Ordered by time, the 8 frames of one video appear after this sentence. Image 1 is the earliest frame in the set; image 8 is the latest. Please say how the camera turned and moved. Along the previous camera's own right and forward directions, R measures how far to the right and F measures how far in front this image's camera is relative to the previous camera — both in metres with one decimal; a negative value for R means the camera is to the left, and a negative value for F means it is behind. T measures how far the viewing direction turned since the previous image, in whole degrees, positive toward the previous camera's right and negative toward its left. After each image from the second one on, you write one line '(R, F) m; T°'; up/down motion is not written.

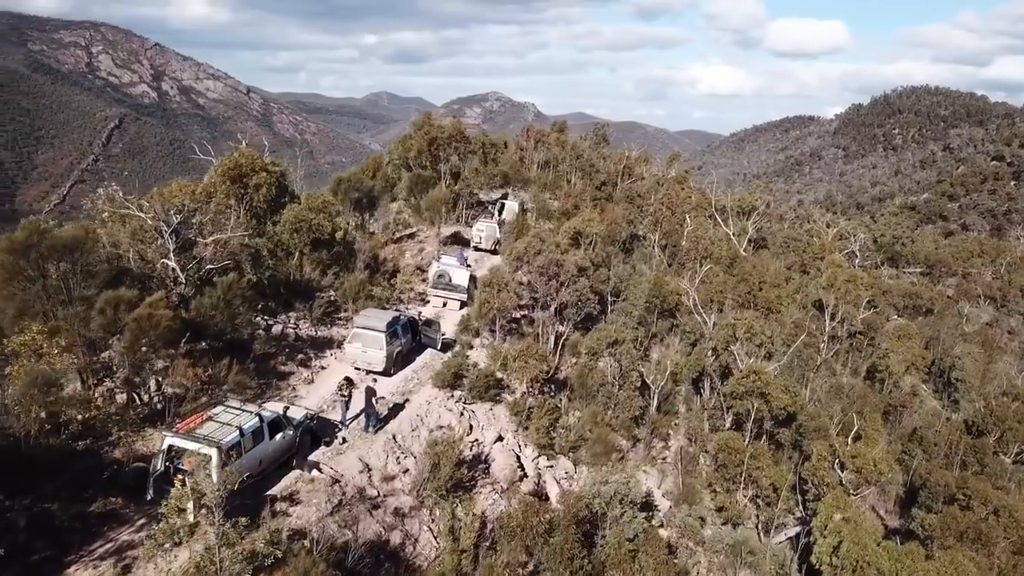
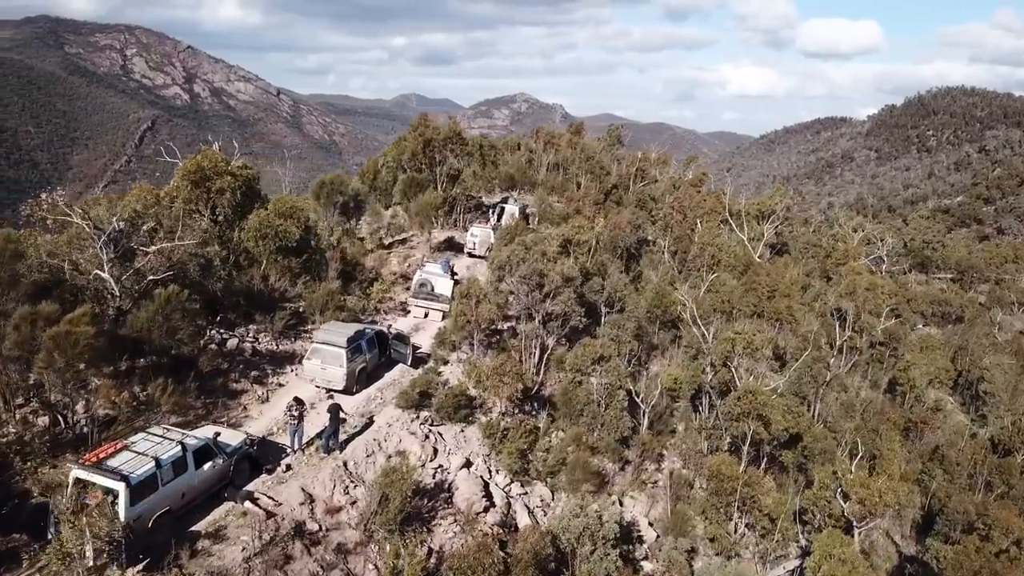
(+1.0, +1.1) m; -2°
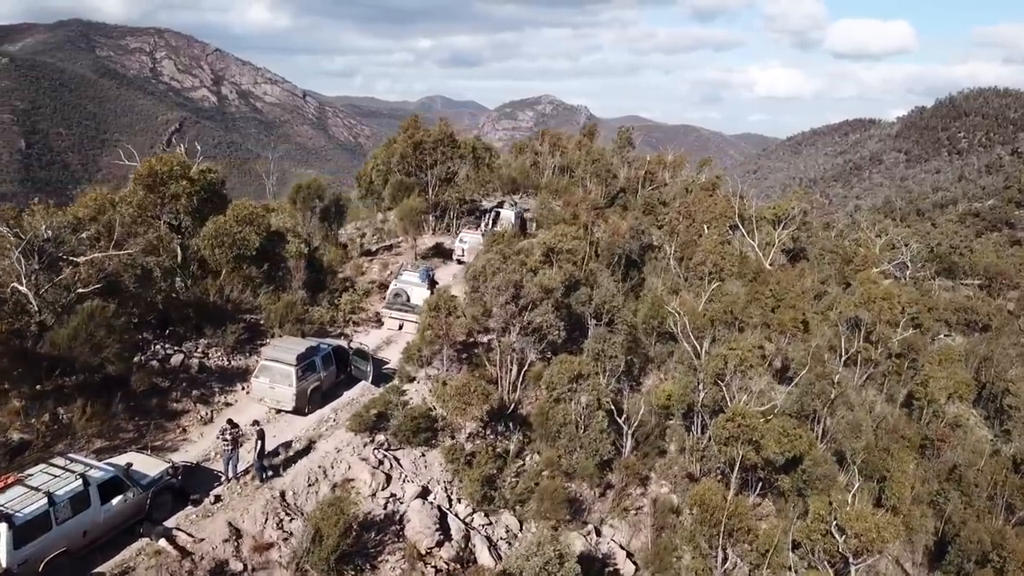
(+1.0, +1.1) m; -2°
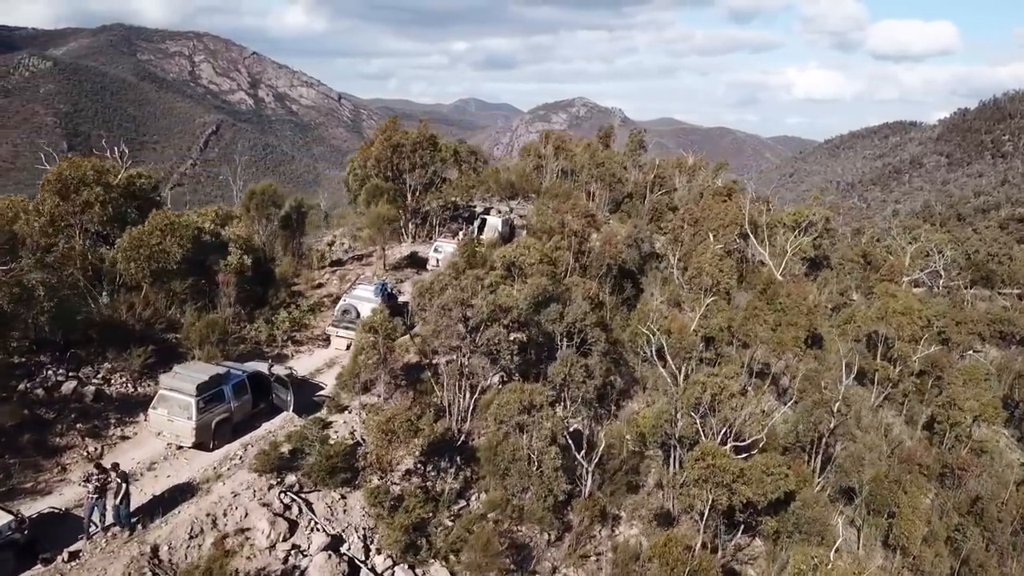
(+1.5, +1.7) m; -2°
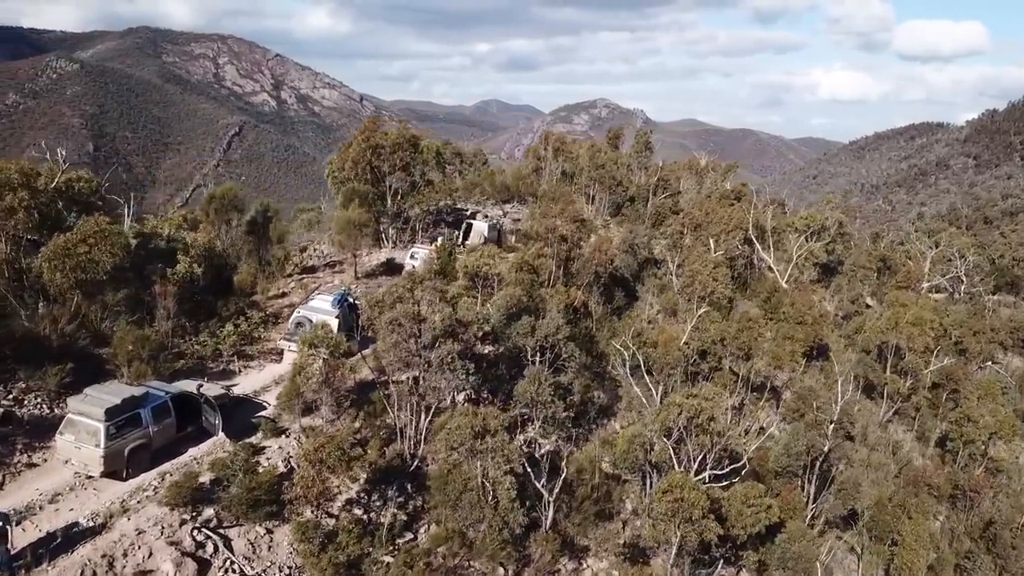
(+1.1, +1.2) m; -1°
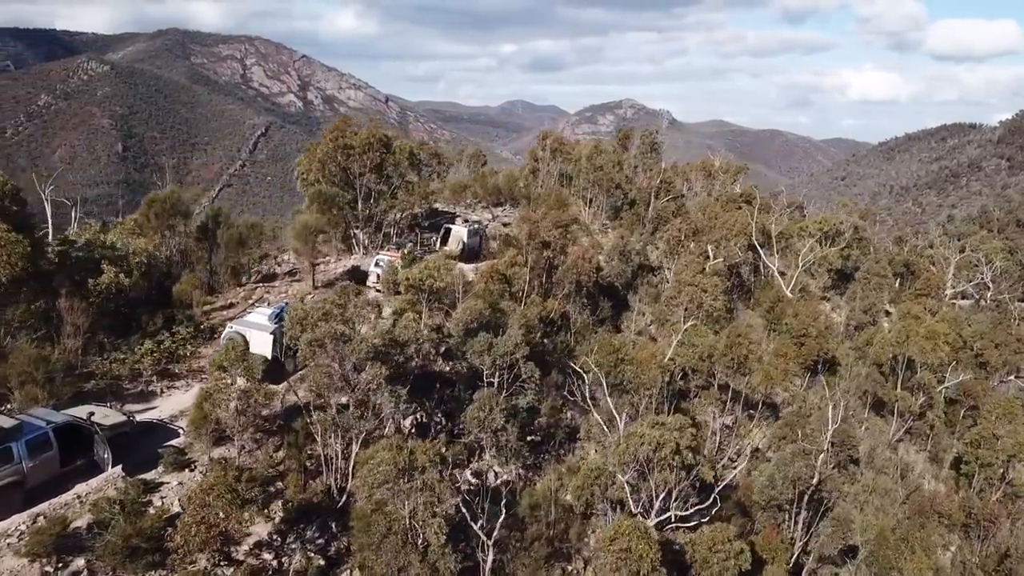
(+1.3, +1.5) m; -2°
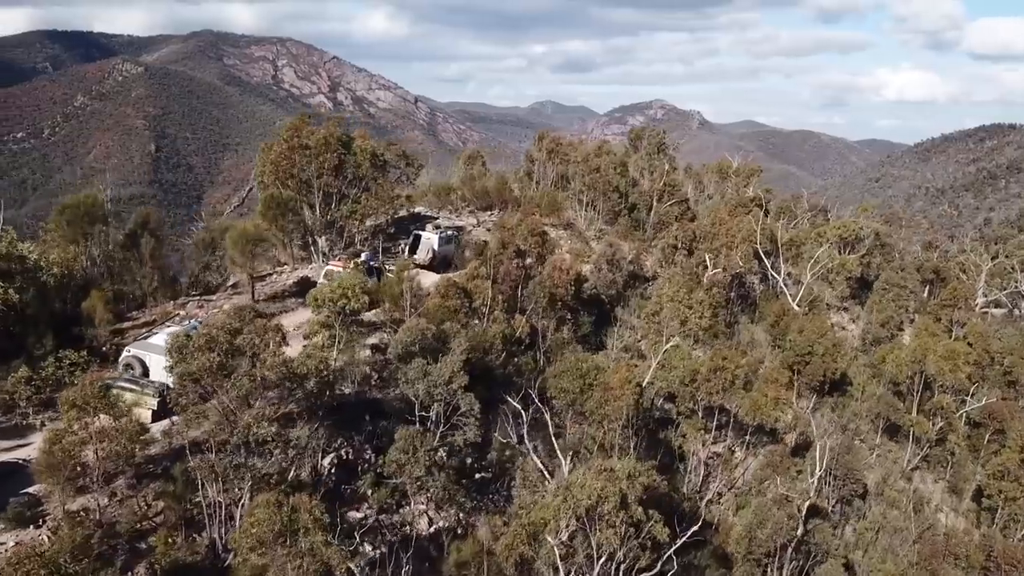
(+1.5, +1.9) m; -2°
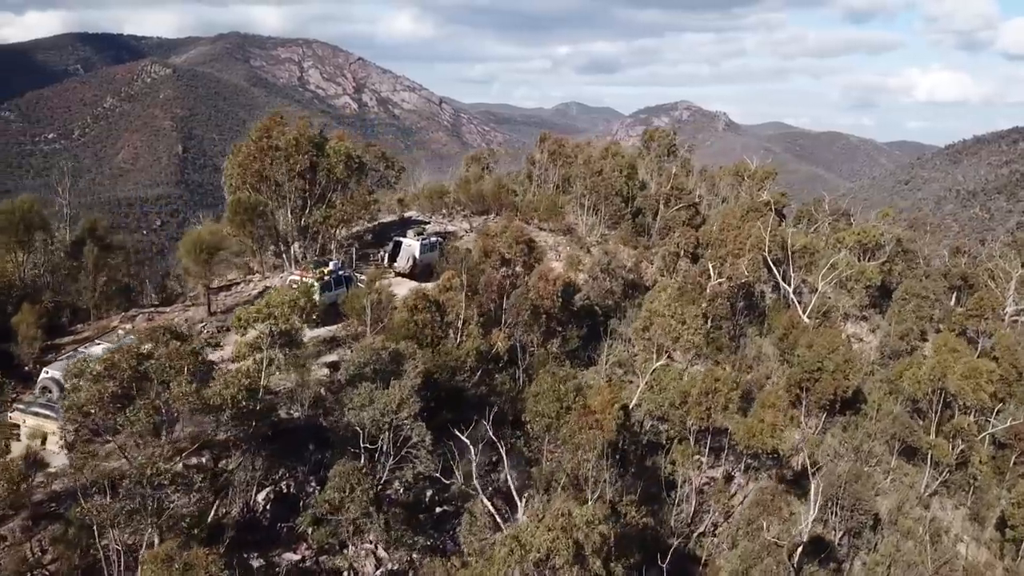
(+1.0, +1.4) m; -2°
